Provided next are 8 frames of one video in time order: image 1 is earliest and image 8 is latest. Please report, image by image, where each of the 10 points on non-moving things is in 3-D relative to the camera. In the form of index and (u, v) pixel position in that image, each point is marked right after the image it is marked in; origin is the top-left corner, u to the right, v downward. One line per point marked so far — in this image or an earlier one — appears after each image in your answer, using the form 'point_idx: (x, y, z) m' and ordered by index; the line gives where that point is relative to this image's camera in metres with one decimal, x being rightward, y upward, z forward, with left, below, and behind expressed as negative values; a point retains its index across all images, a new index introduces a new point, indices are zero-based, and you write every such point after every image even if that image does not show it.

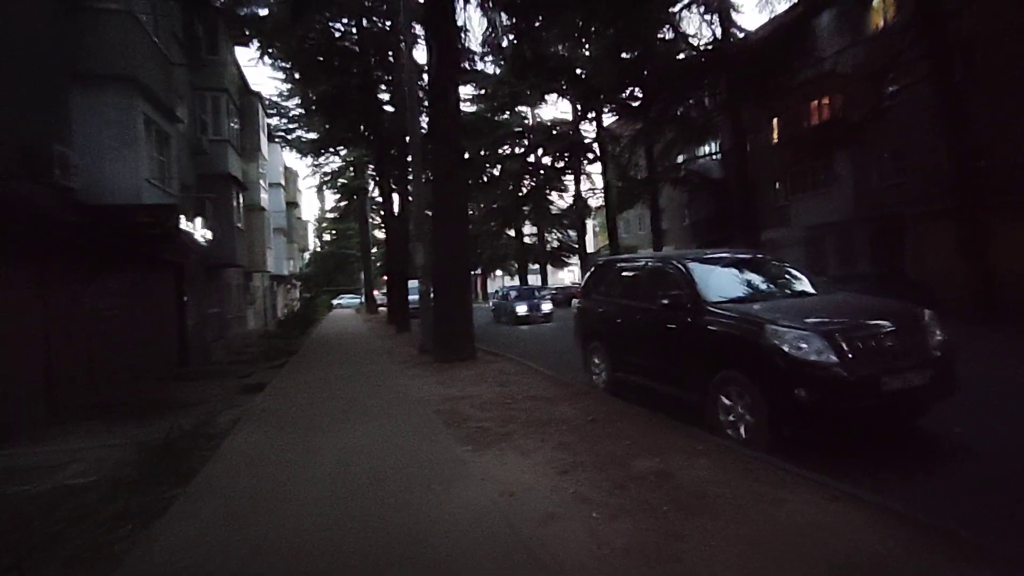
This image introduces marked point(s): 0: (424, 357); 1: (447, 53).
0: (-2.0, -1.7, +14.5) m
1: (-1.4, +5.0, +13.0) m
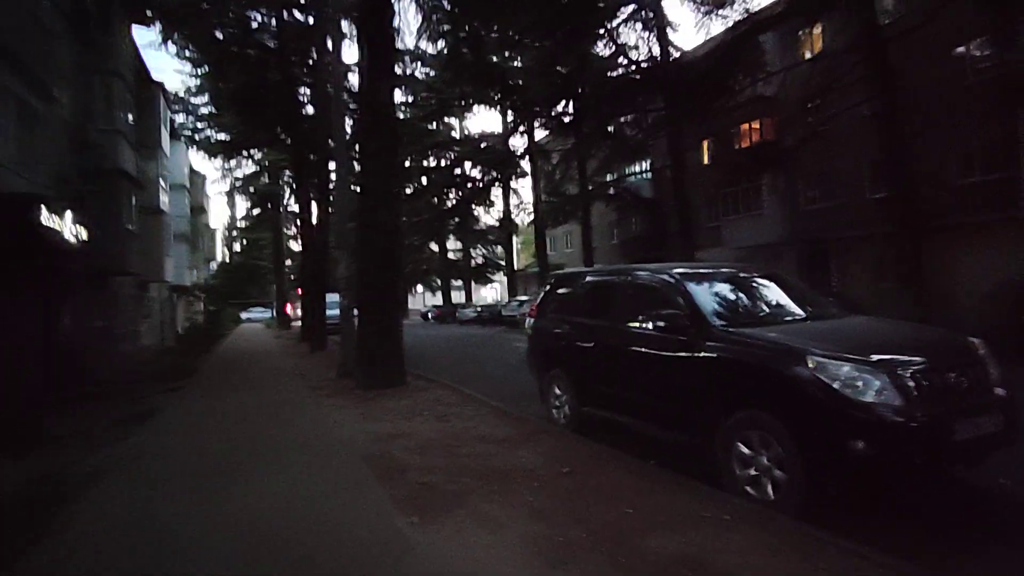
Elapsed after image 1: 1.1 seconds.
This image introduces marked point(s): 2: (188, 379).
0: (-3.4, -2.0, +12.8) m
1: (-2.6, +4.7, +11.7) m
2: (-9.0, -2.5, +16.6) m
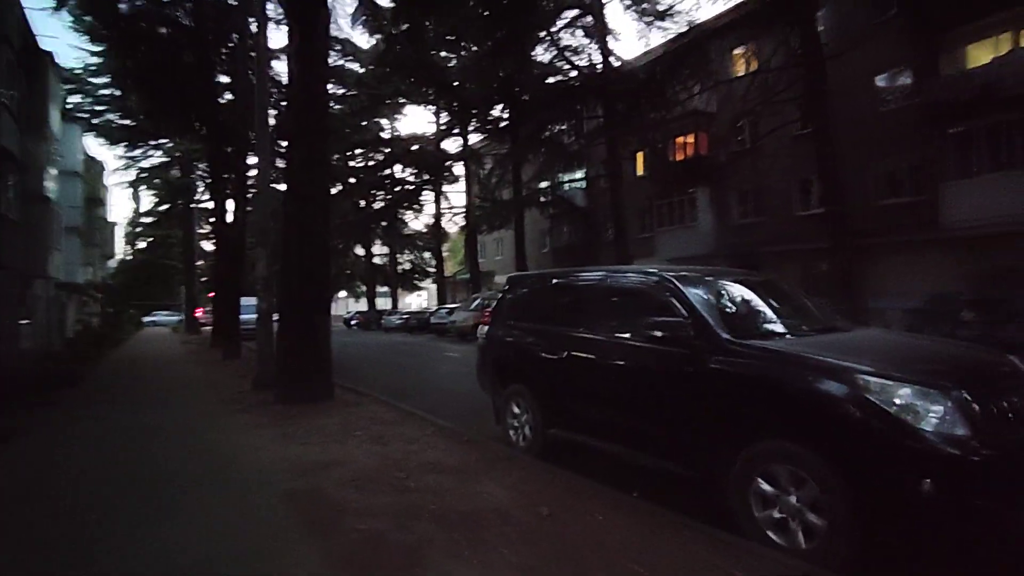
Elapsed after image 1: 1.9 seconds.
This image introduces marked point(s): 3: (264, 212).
0: (-4.6, -2.0, +11.4) m
1: (-3.5, +4.7, +10.5) m
2: (-10.6, -2.4, +14.5) m
3: (-5.1, +1.4, +12.3) m
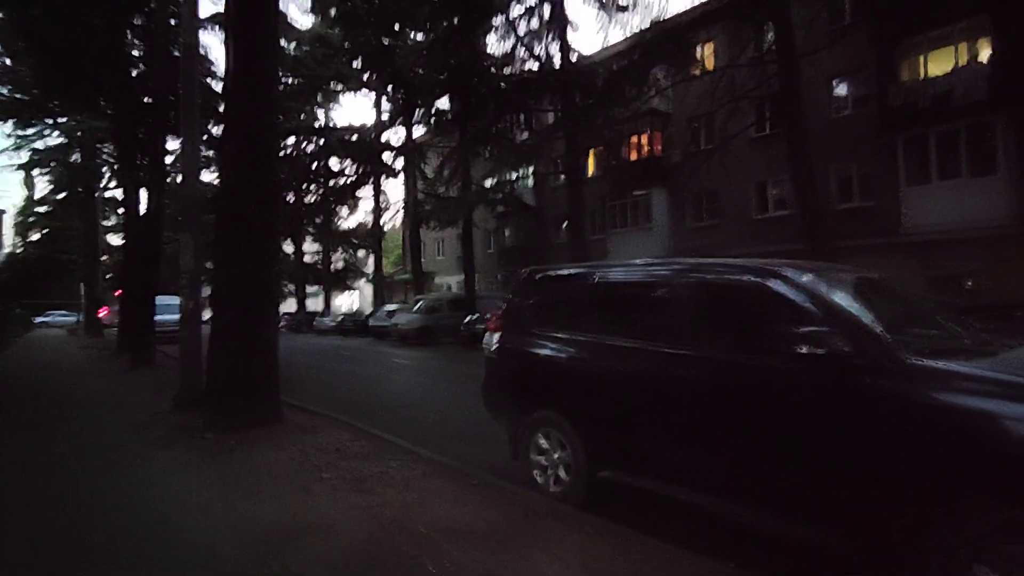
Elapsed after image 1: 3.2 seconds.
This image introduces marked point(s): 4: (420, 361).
0: (-5.1, -2.0, +9.5) m
1: (-3.7, +4.7, +8.8) m
2: (-11.4, -2.3, +11.9) m
3: (-5.6, +1.4, +10.4) m
4: (-3.0, -2.5, +19.9) m
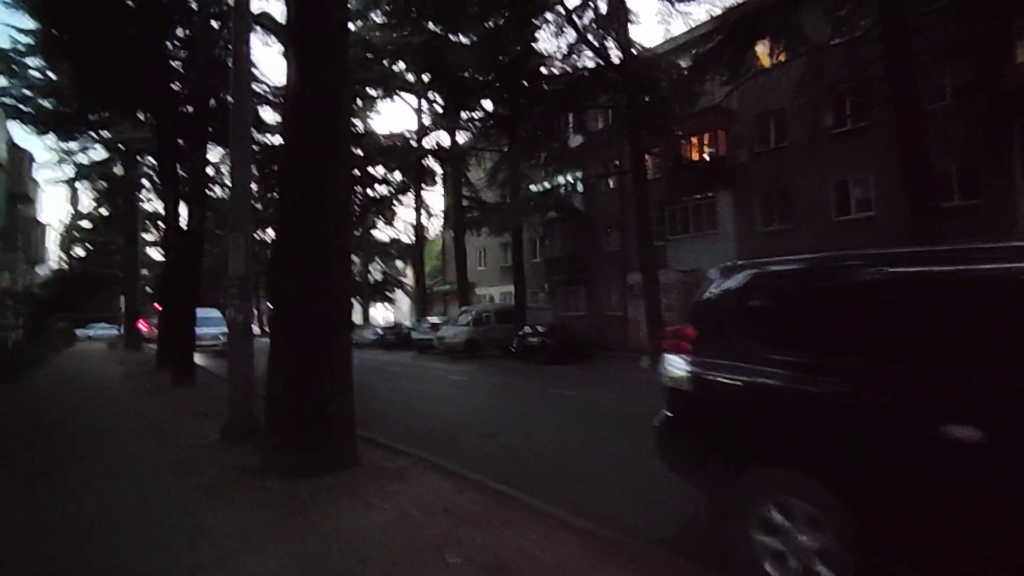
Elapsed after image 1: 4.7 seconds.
0: (-3.7, -2.1, +8.3) m
1: (-2.5, +4.6, +7.6) m
2: (-9.9, -2.5, +11.0) m
3: (-4.2, +1.3, +9.3) m
4: (-1.2, -2.8, +18.5) m
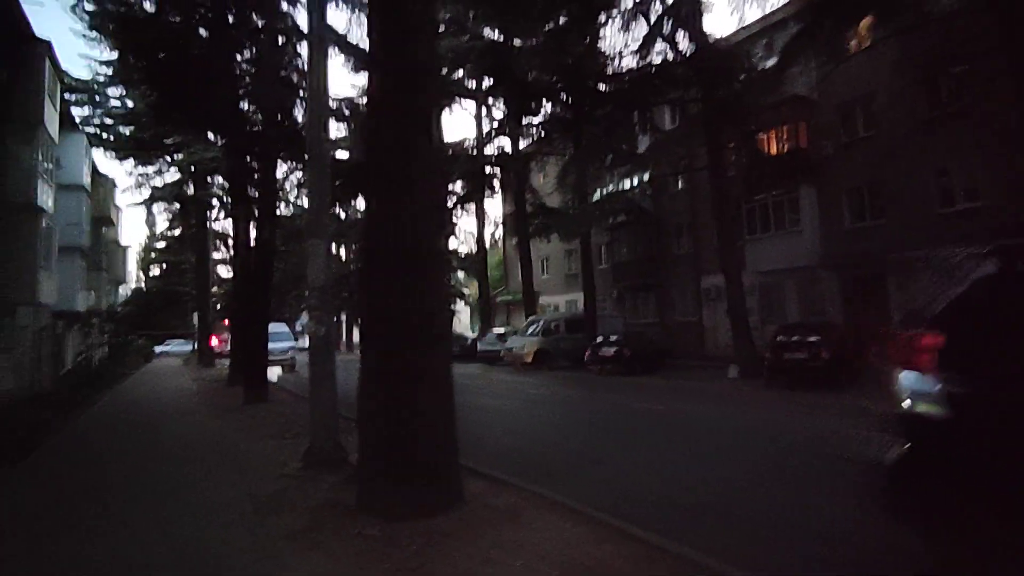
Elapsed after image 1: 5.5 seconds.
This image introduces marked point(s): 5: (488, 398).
0: (-2.5, -2.3, +7.7) m
1: (-1.4, +4.5, +7.1) m
2: (-8.4, -2.9, +11.0) m
3: (-2.9, +1.1, +8.8) m
4: (+1.0, -3.0, +17.7) m
5: (-0.8, -2.9, +16.1) m
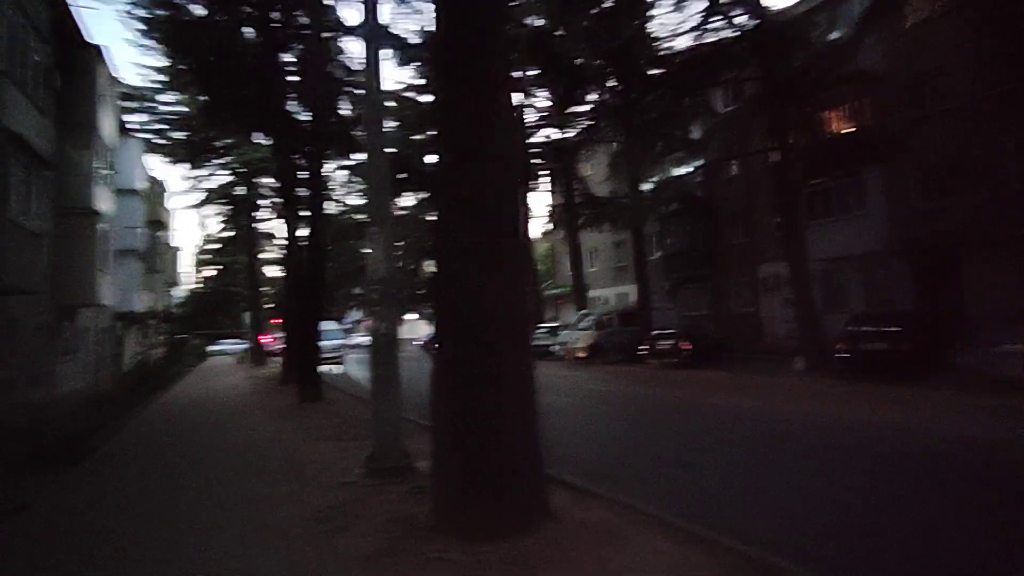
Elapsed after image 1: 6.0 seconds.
0: (-1.6, -2.2, +7.3) m
1: (-0.8, +4.6, +6.5) m
2: (-7.3, -2.9, +10.9) m
3: (-2.1, +1.2, +8.4) m
4: (+2.6, -2.8, +17.1) m
5: (+0.6, -2.7, +15.6) m
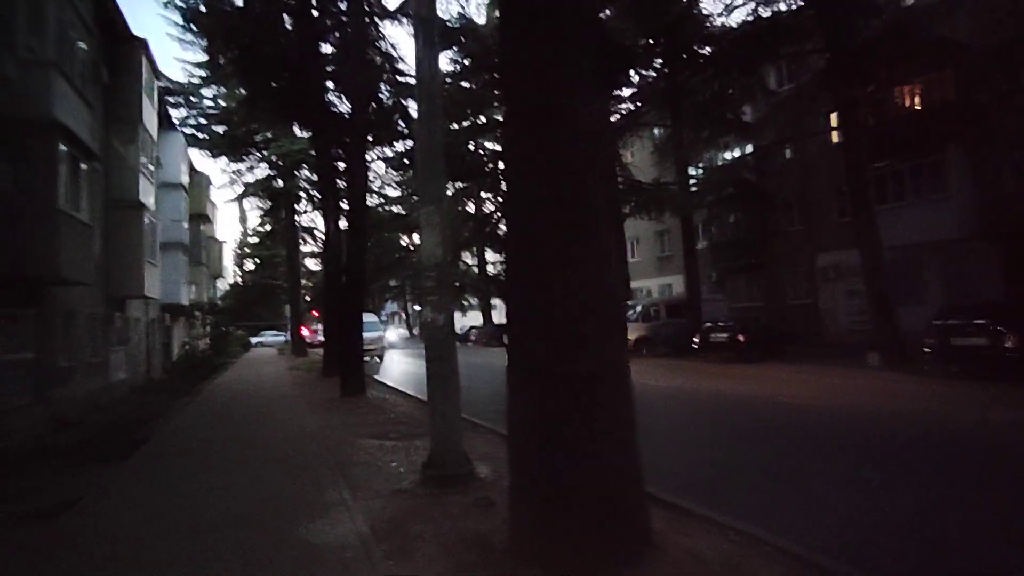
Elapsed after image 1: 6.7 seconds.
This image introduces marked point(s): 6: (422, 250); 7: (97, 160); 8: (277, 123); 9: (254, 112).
0: (-0.9, -2.0, +6.8) m
1: (-0.1, +4.7, +5.9) m
2: (-6.3, -2.7, +10.7) m
3: (-1.3, +1.3, +7.9) m
4: (+3.8, -2.6, +16.3) m
5: (+1.8, -2.5, +14.9) m
6: (-1.1, +0.5, +7.0) m
7: (-11.6, +3.7, +17.6) m
8: (-6.8, +4.9, +17.5) m
9: (-7.2, +5.1, +16.8) m
